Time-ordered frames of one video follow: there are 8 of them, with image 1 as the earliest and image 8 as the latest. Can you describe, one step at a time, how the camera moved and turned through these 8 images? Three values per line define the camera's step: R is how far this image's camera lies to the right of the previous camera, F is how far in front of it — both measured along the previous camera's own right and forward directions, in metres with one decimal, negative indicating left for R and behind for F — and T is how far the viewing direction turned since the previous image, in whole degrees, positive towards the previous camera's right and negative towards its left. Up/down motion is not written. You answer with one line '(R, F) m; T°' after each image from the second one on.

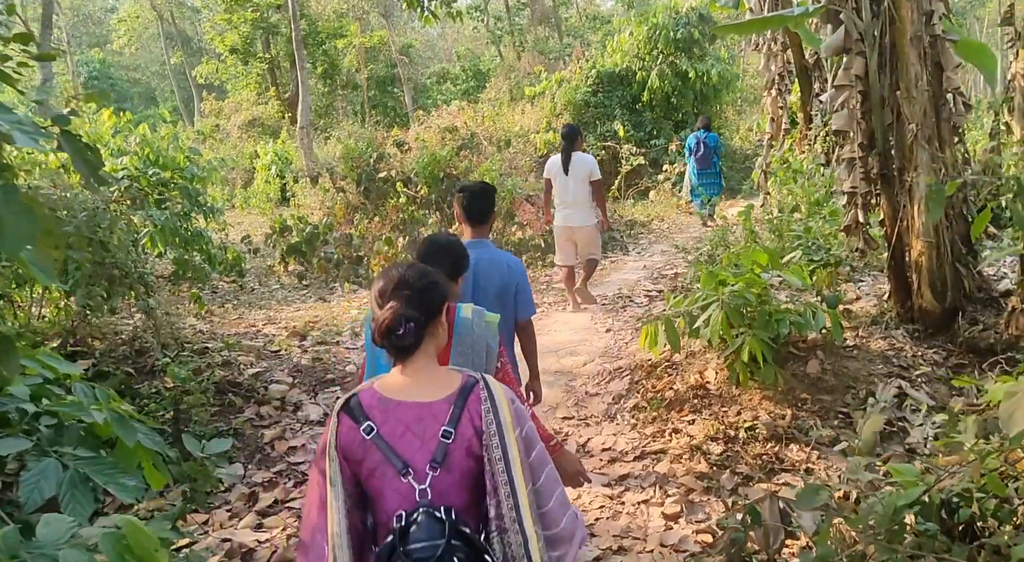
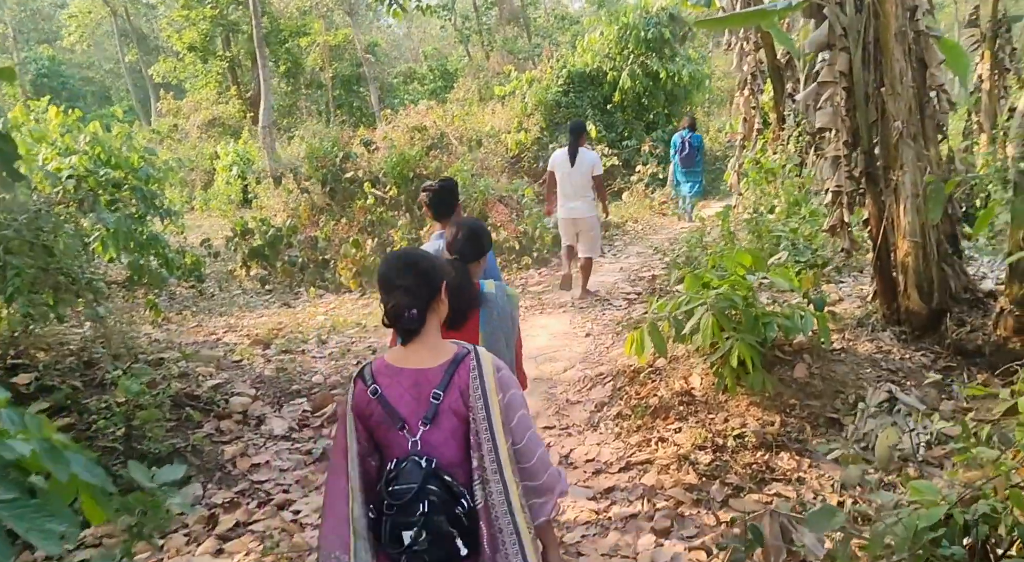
(0.0, +0.2) m; +2°
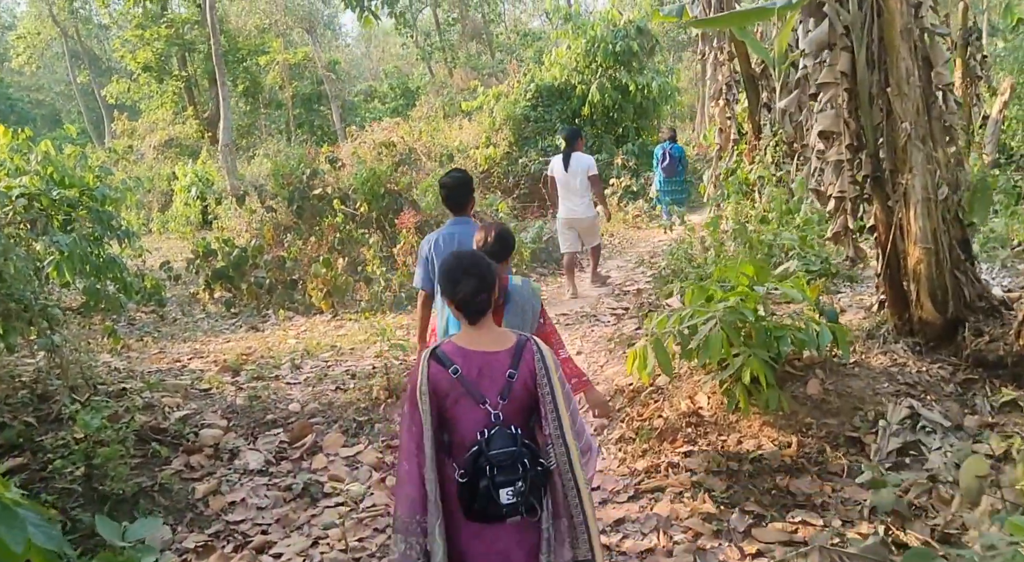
(-0.1, +0.3) m; +3°
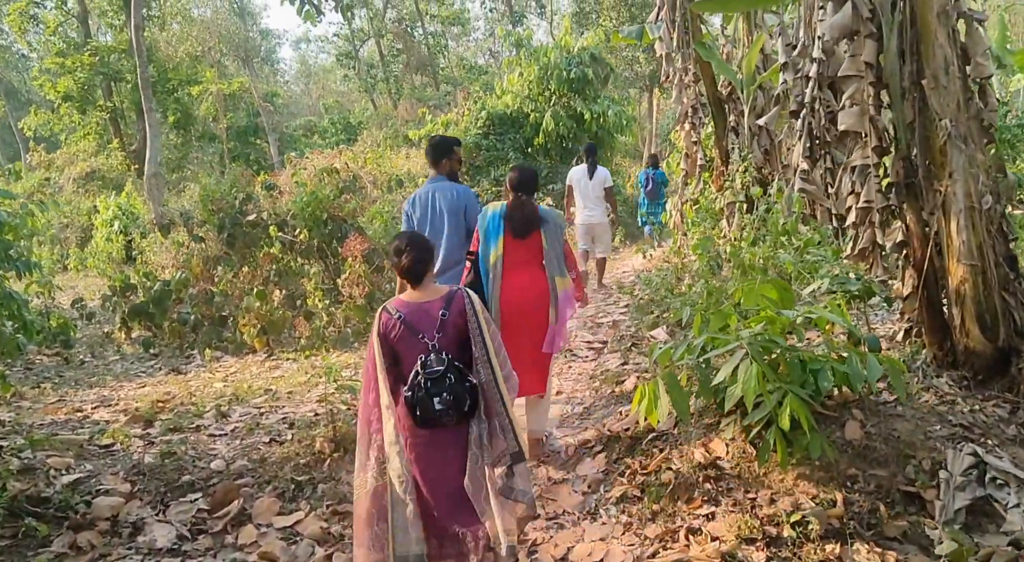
(-0.1, +0.7) m; +4°
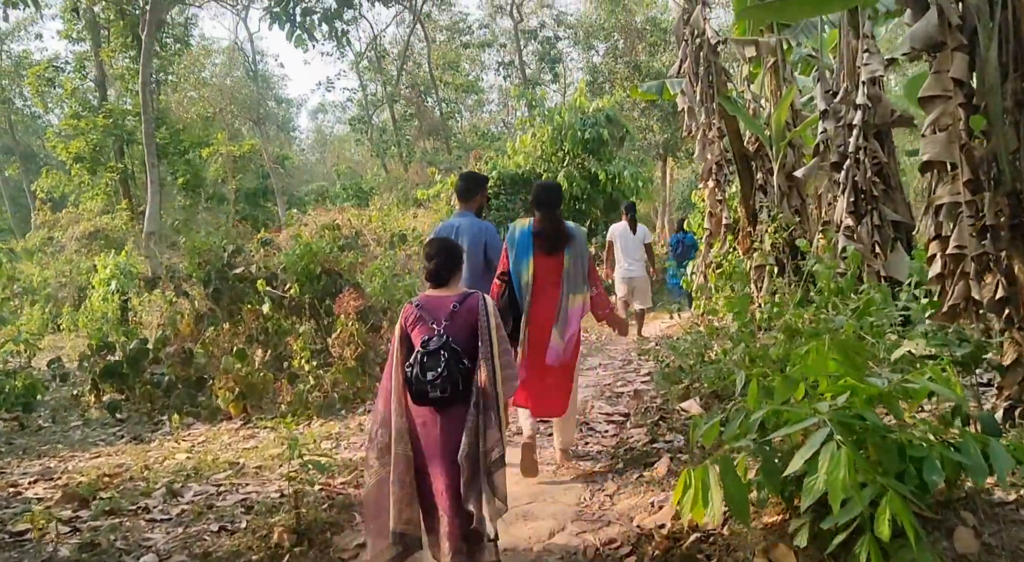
(0.0, +0.7) m; -1°
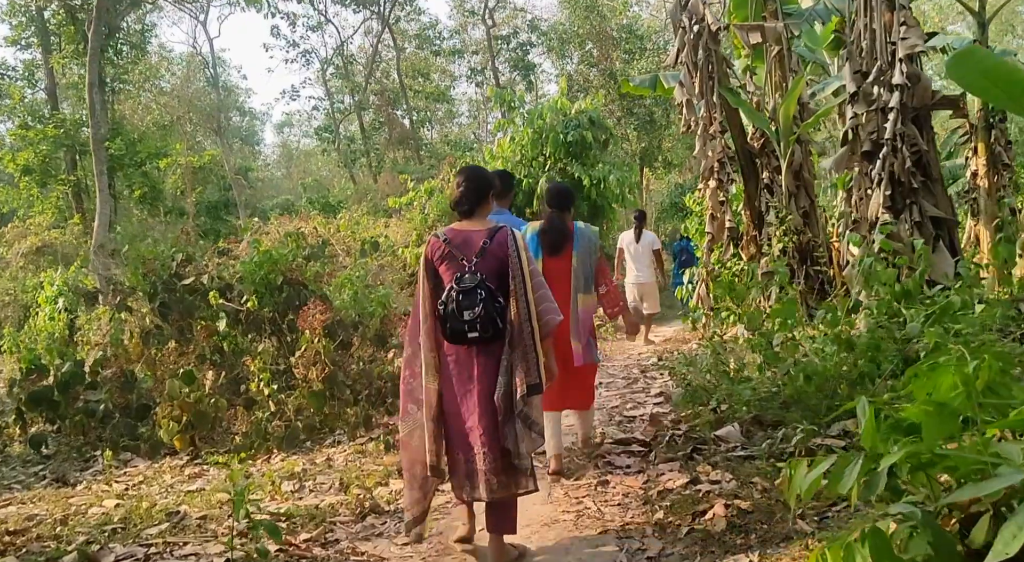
(-0.1, +0.8) m; +2°
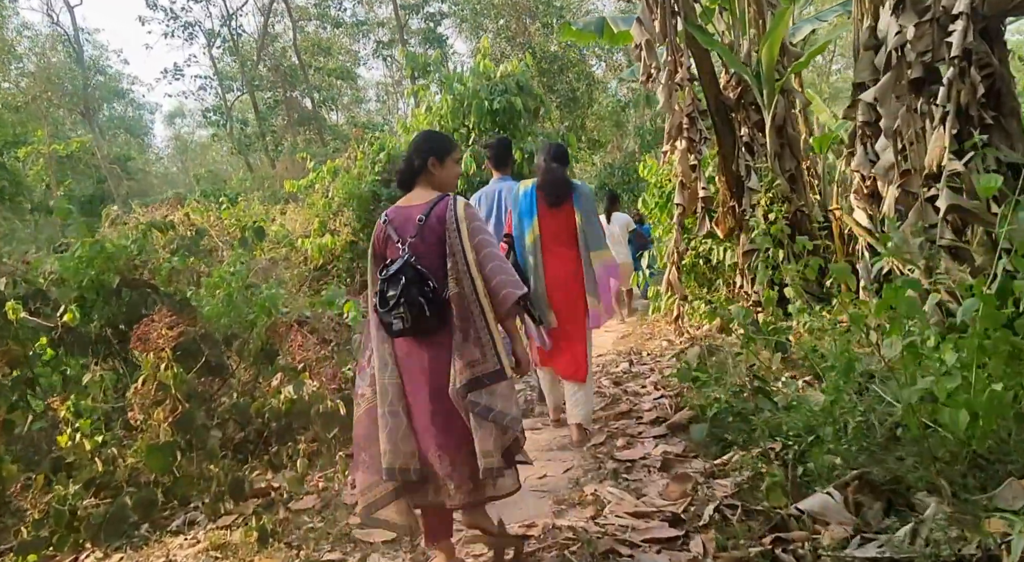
(-0.1, +1.5) m; +6°
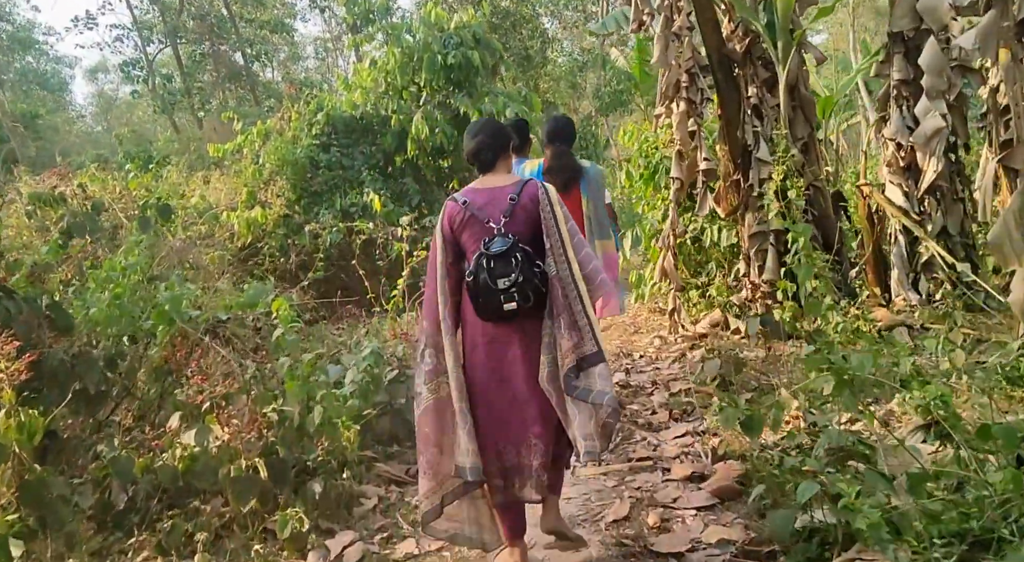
(-0.1, +1.0) m; +4°
